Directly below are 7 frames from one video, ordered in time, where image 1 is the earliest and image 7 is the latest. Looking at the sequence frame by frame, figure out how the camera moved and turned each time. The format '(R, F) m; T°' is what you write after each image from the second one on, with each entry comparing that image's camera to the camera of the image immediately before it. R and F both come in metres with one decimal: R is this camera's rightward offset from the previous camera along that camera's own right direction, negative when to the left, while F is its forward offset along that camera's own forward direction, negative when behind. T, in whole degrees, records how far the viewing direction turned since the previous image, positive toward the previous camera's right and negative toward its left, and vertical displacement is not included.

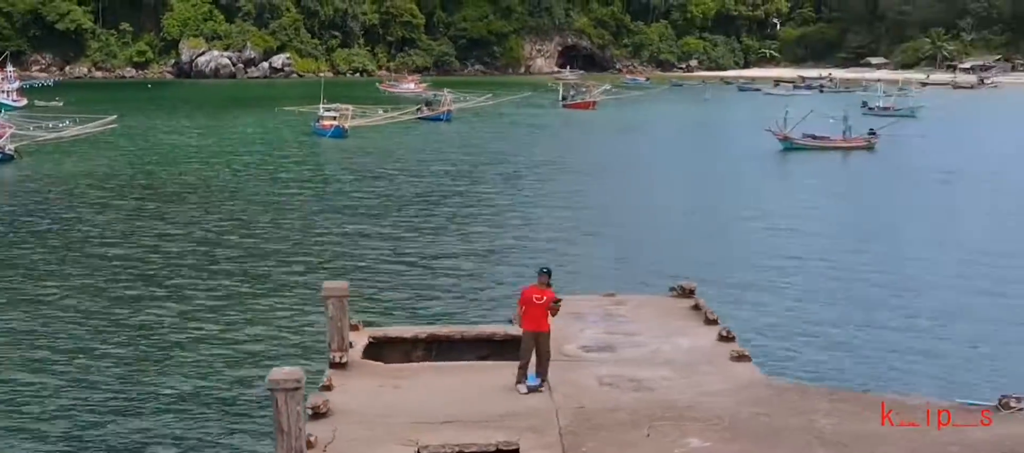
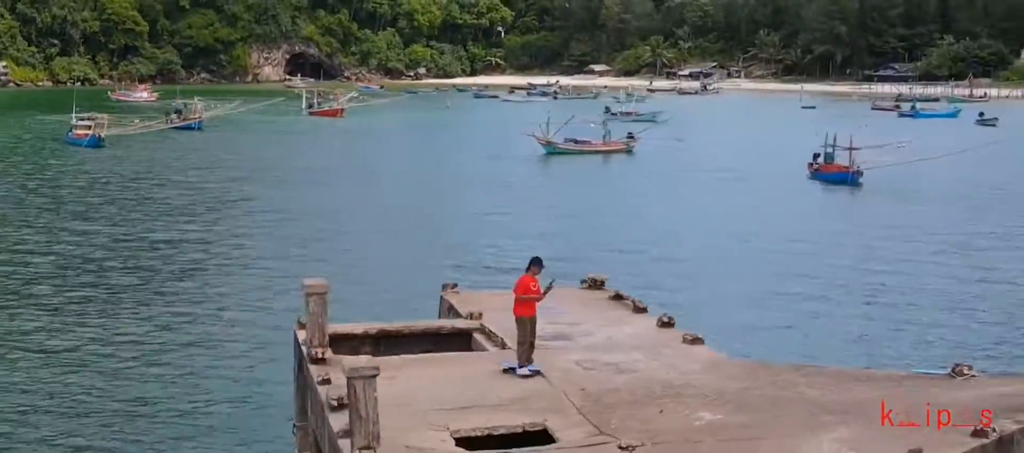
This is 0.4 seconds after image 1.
(-2.3, -0.4) m; +10°
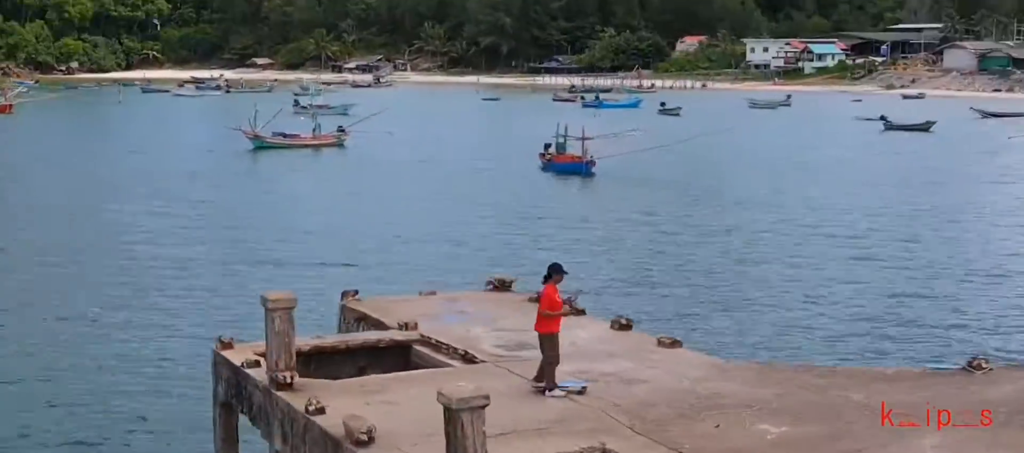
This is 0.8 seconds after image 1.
(-2.6, +1.8) m; +13°
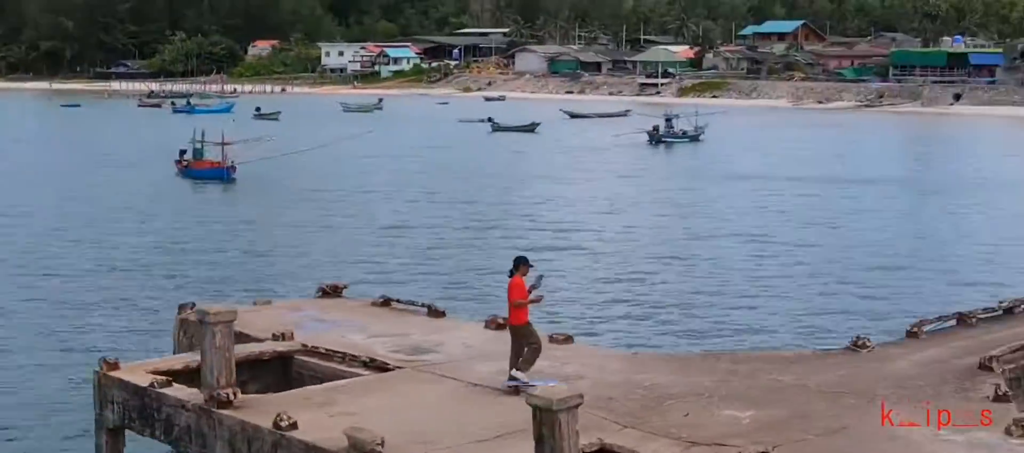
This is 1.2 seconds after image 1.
(-2.9, +0.5) m; +16°
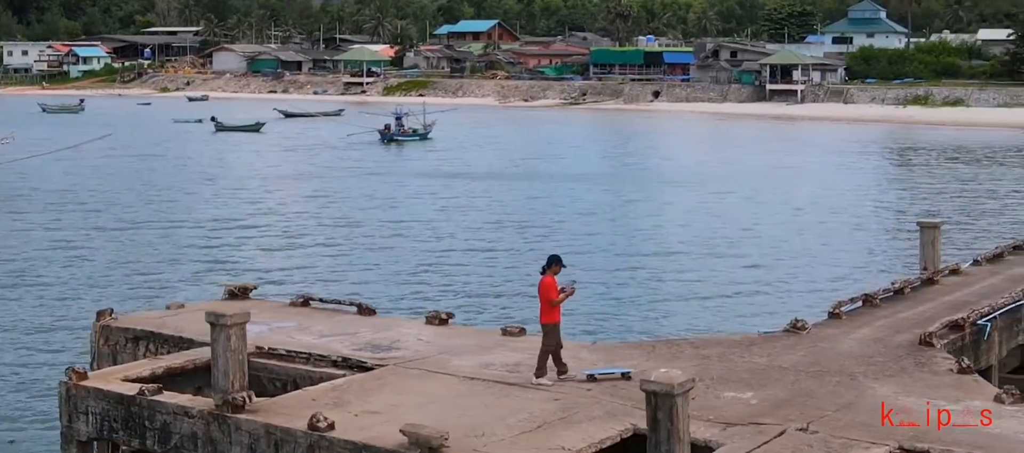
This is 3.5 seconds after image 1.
(-2.4, +0.1) m; +12°
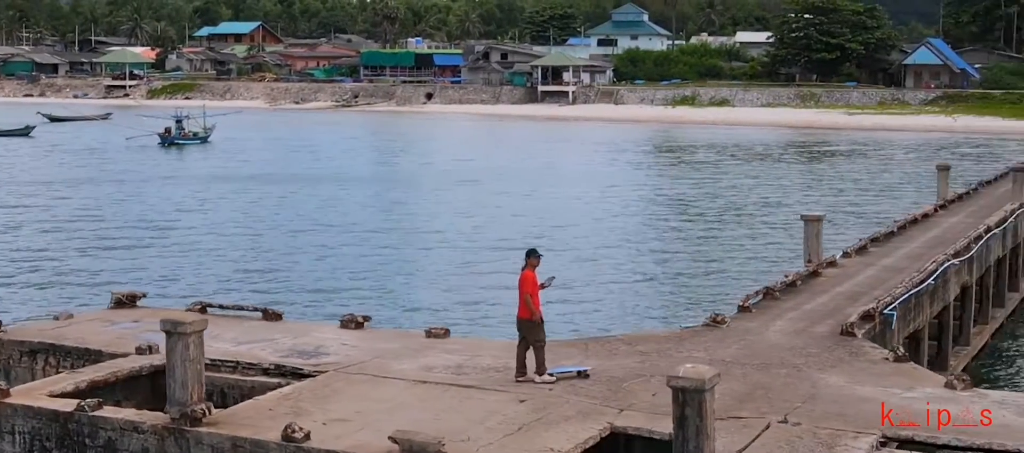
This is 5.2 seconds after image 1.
(-1.5, +0.4) m; +9°
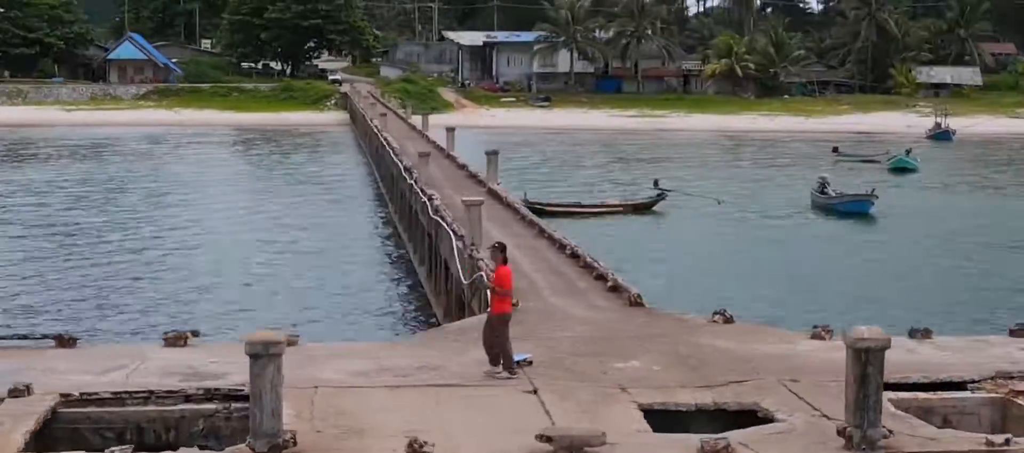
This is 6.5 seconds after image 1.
(-5.7, +1.8) m; +31°
